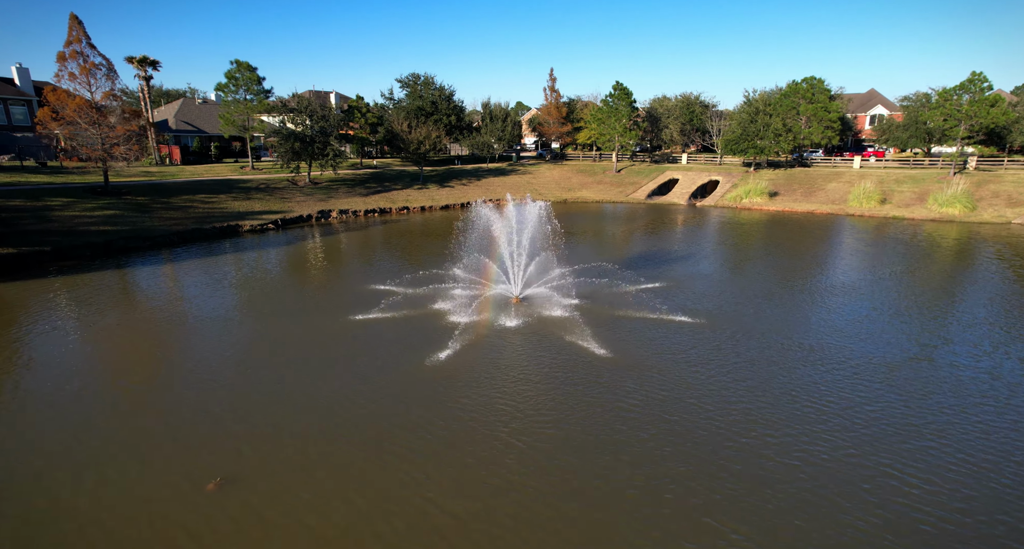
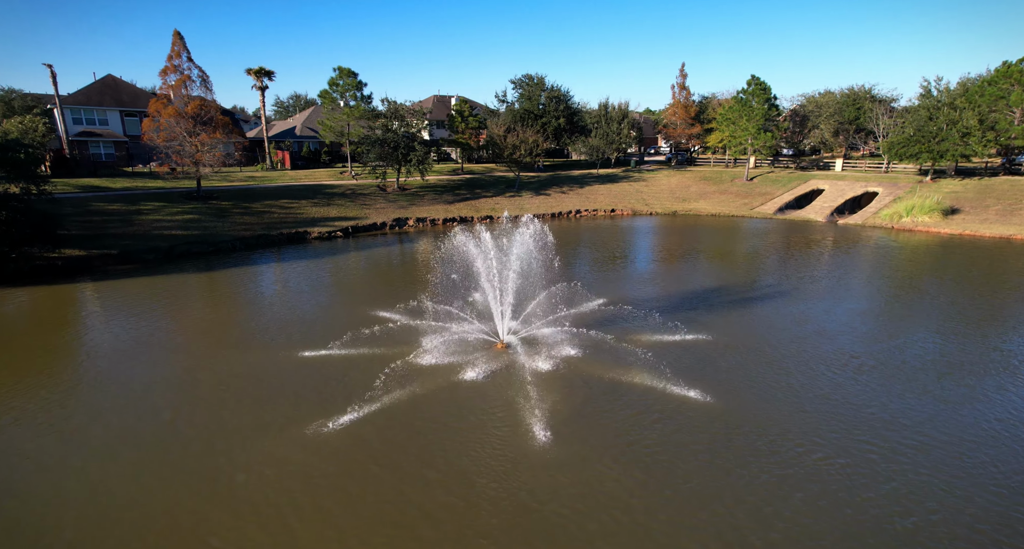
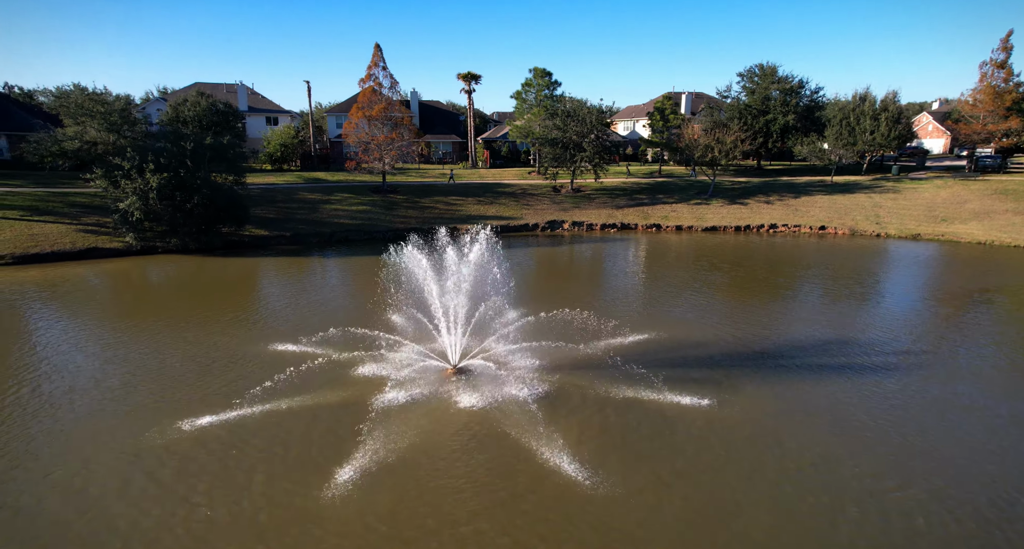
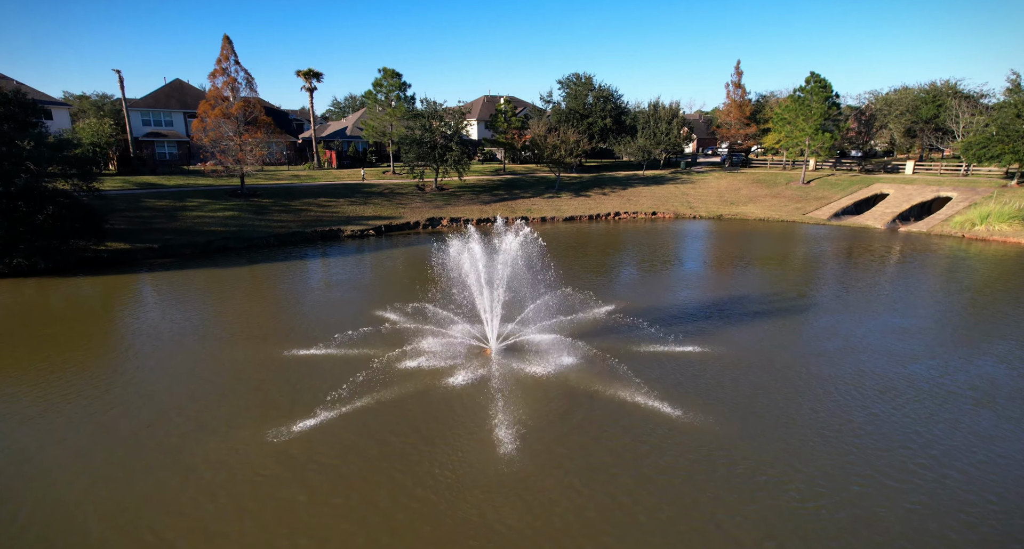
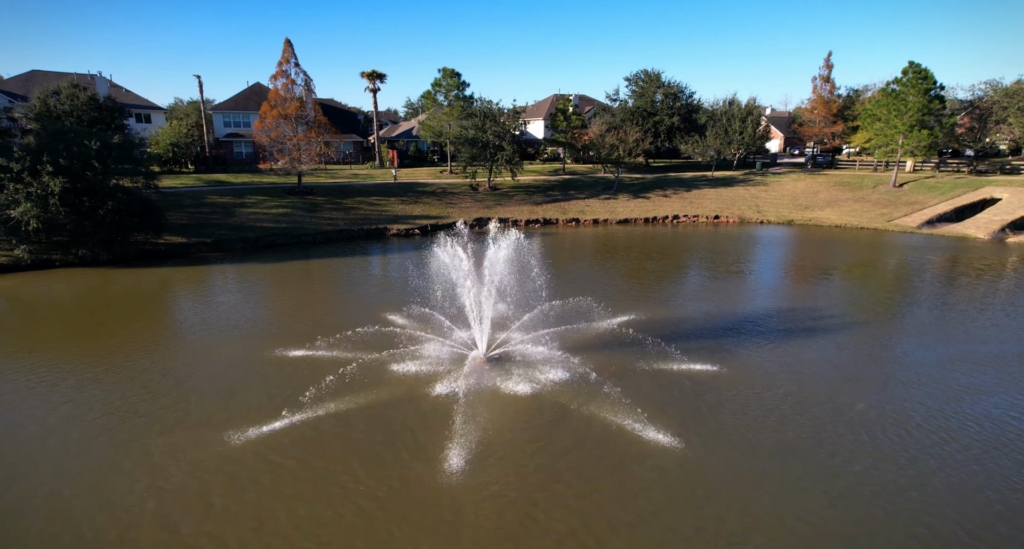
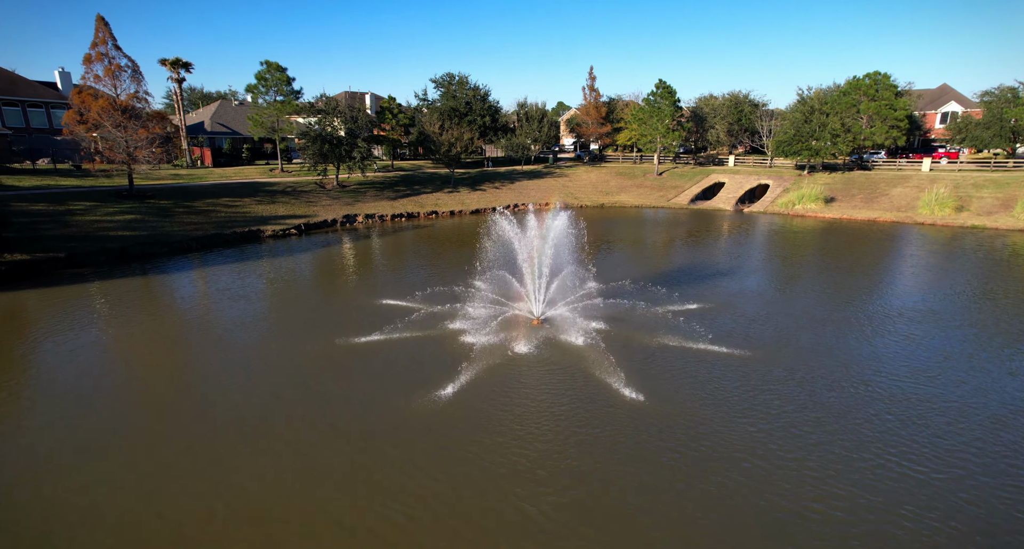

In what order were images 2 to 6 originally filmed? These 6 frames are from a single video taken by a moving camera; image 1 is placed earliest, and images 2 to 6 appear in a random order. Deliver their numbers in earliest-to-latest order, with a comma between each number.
6, 2, 4, 5, 3
